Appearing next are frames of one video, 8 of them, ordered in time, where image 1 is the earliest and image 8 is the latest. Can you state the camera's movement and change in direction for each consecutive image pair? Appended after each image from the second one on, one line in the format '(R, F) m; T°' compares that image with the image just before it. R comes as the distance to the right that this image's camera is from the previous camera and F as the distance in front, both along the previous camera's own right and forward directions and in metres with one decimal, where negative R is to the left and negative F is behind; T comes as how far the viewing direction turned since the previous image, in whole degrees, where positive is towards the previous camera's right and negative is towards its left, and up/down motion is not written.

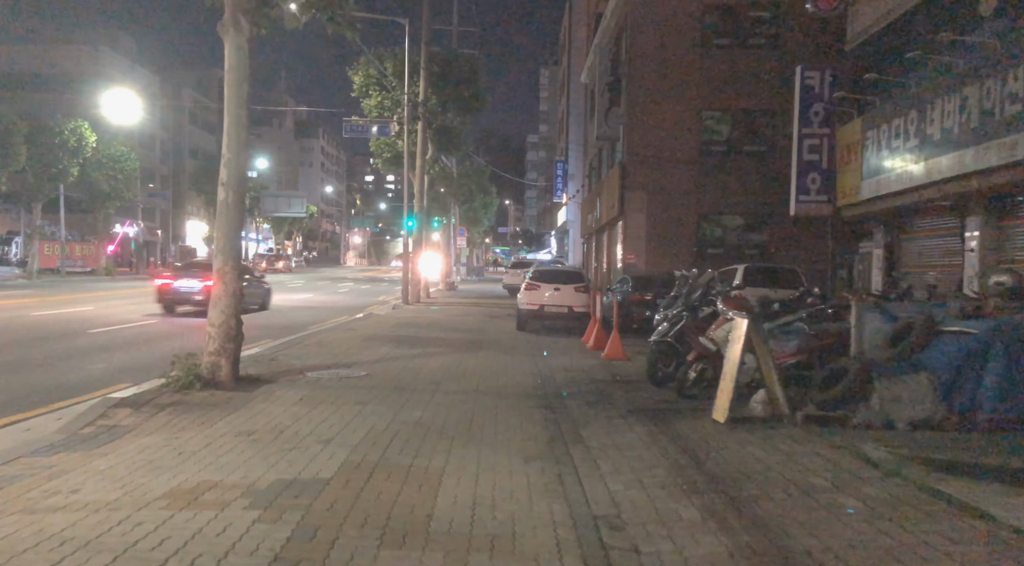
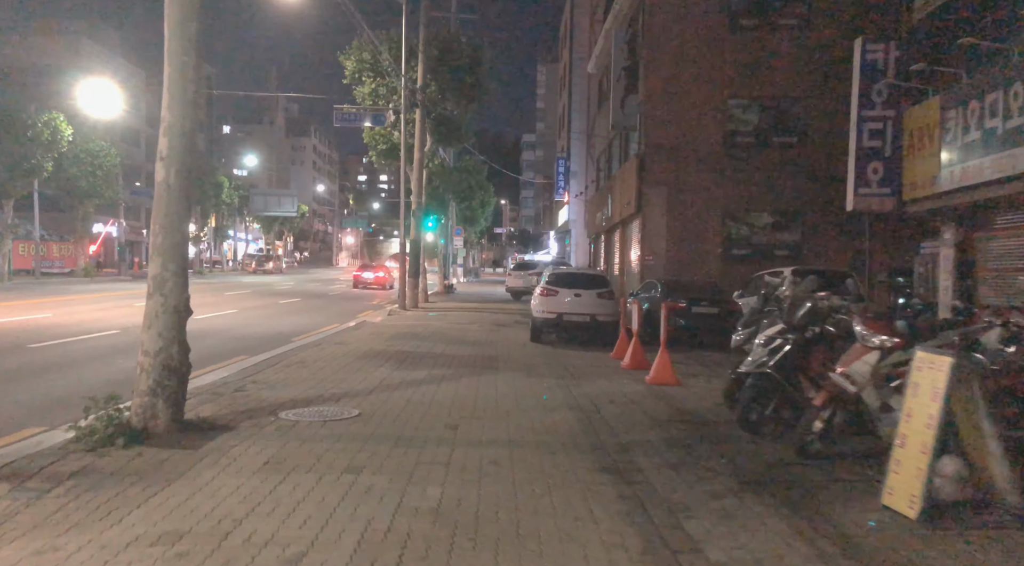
(-0.5, +2.5) m; 0°
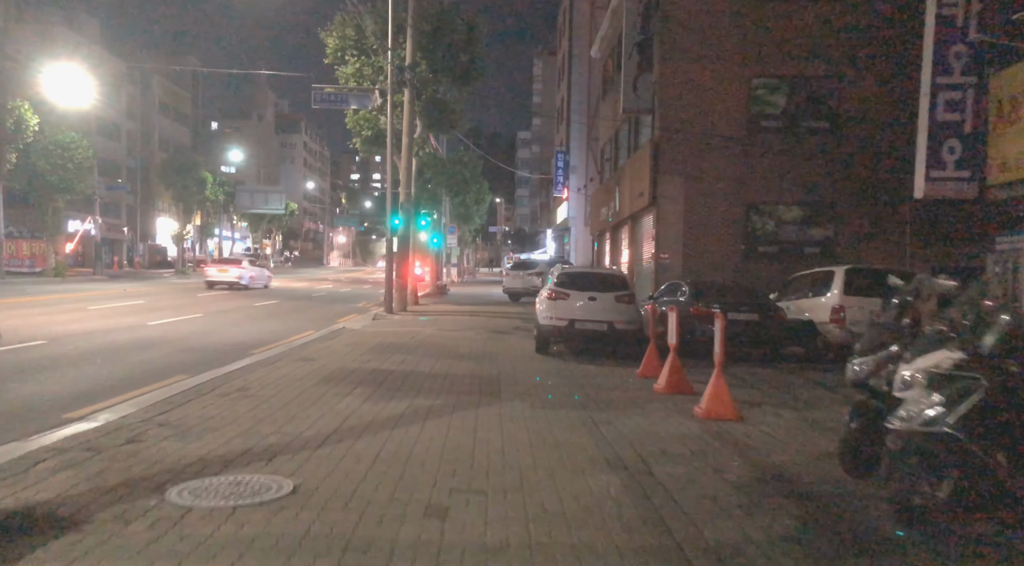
(-0.2, +2.7) m; 0°
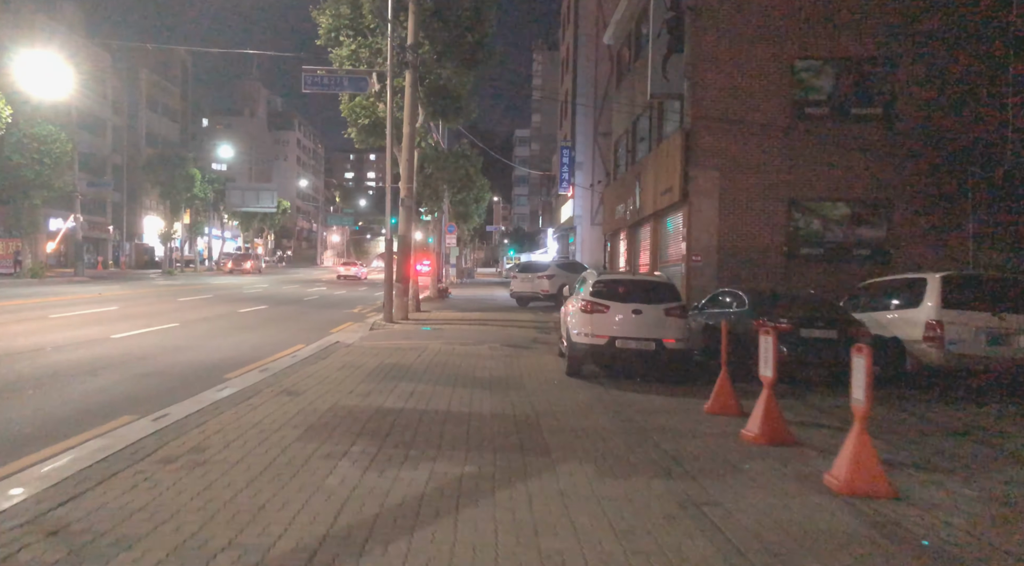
(-0.5, +2.5) m; 0°
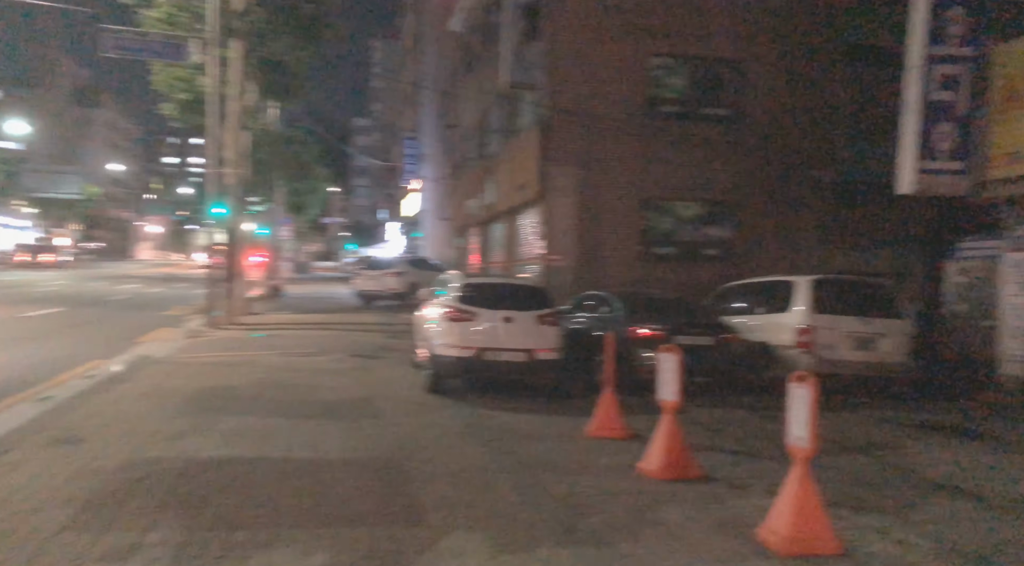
(-0.2, +1.6) m; +11°
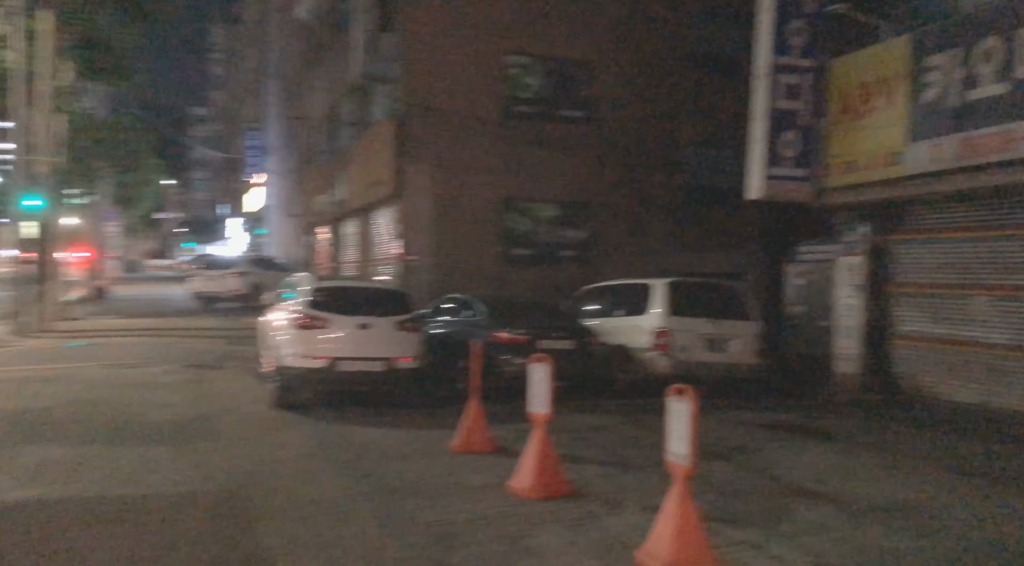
(-0.1, +0.6) m; +11°
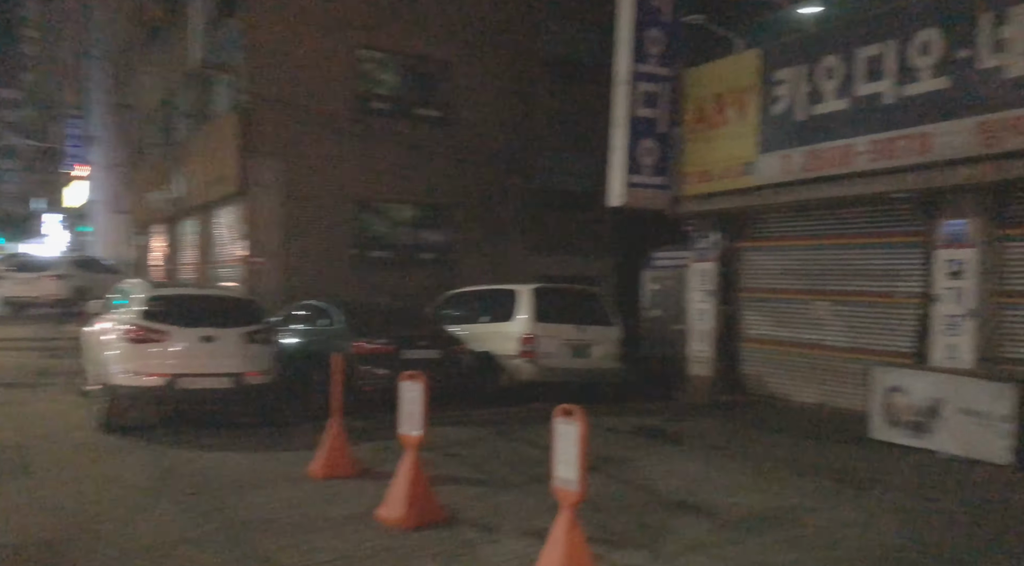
(-0.2, +0.5) m; +11°
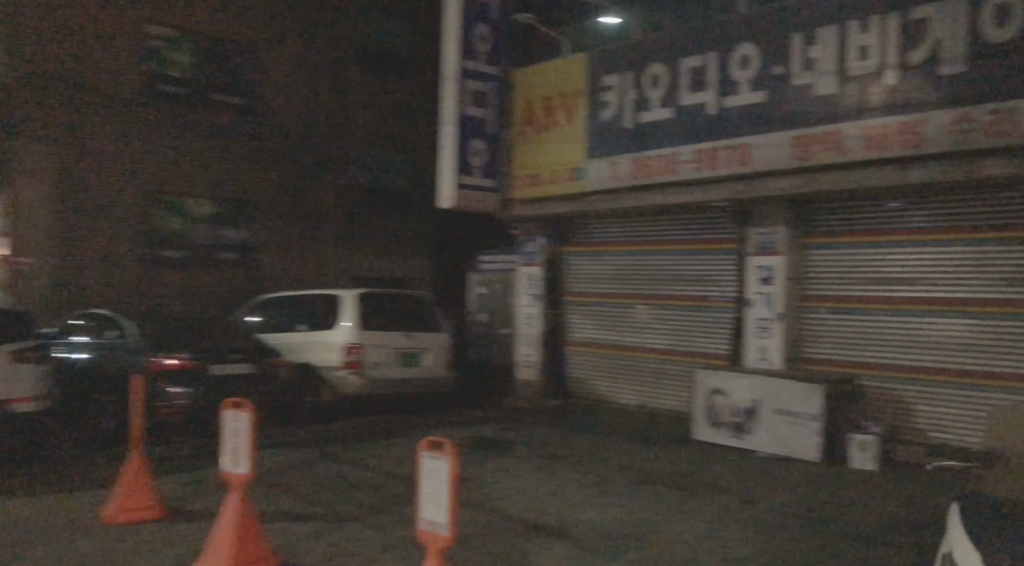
(-0.3, +0.7) m; +14°
